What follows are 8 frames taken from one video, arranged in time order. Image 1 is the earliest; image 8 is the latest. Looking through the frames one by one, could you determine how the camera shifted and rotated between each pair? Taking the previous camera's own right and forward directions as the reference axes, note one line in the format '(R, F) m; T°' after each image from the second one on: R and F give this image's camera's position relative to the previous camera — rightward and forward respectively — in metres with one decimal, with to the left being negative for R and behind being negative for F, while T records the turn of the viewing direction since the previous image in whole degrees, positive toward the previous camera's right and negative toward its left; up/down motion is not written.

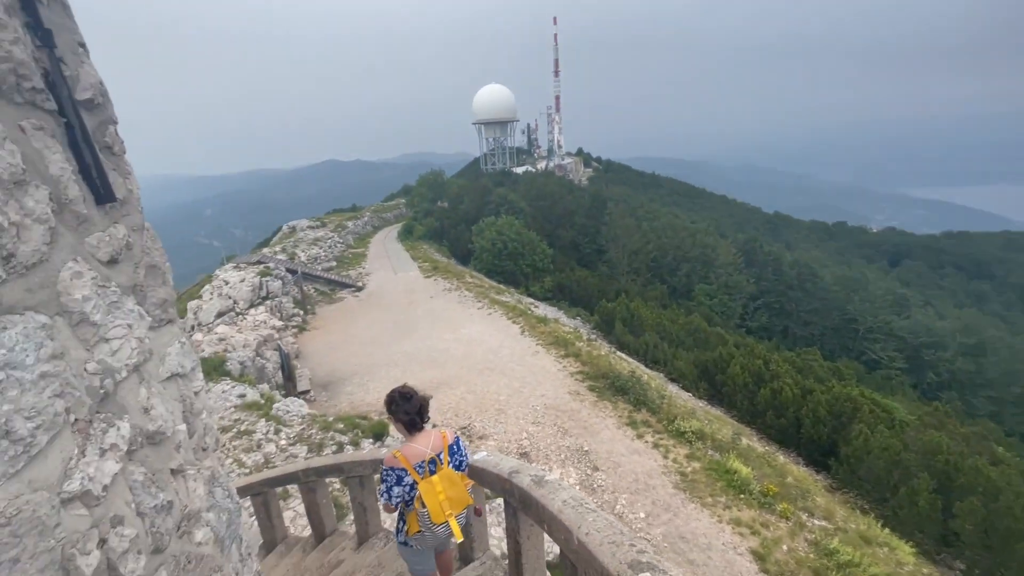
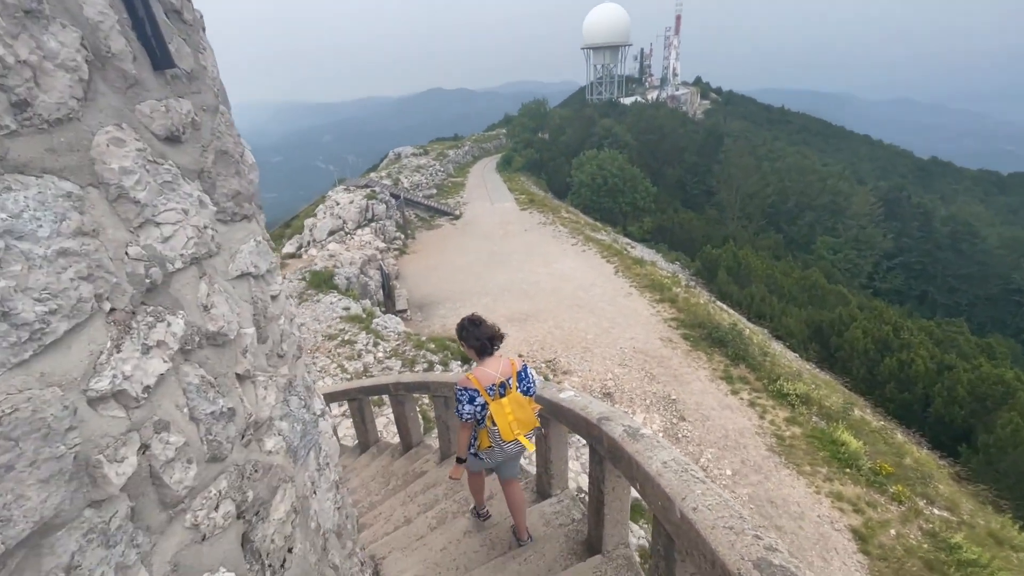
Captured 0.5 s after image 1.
(-0.1, +0.4) m; -11°
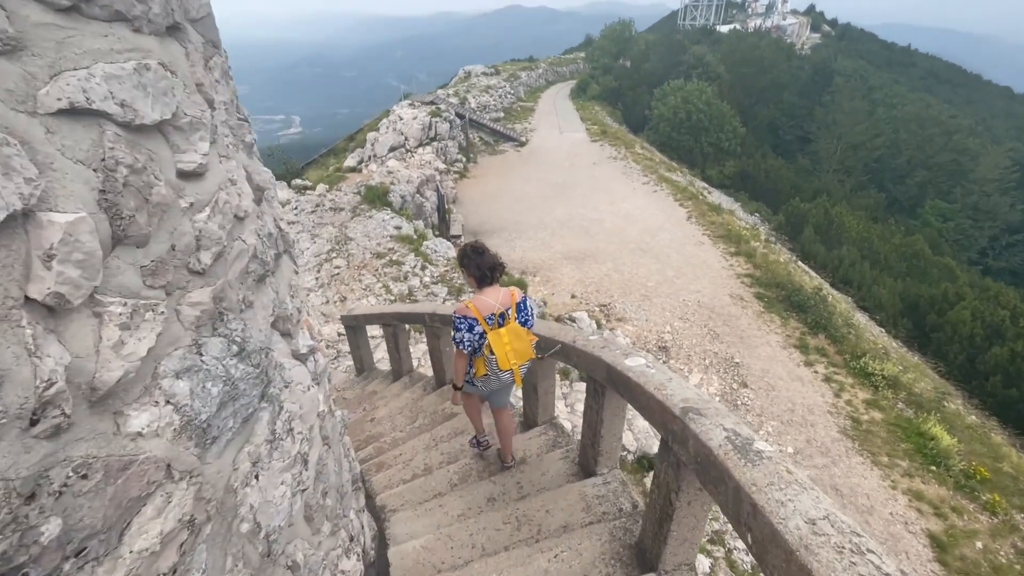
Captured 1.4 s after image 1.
(0.0, +0.9) m; -6°
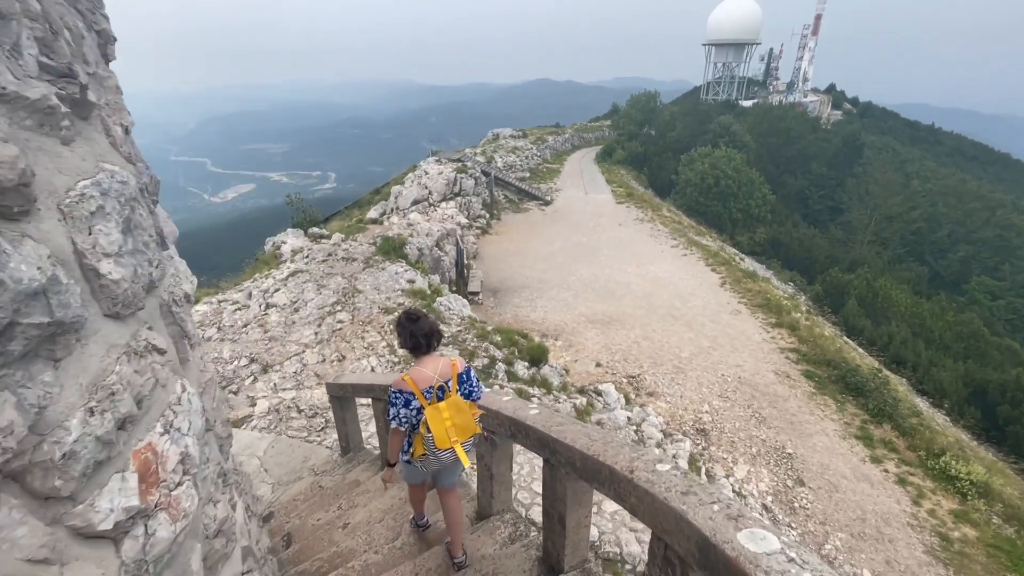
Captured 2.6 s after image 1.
(0.0, +1.1) m; -2°
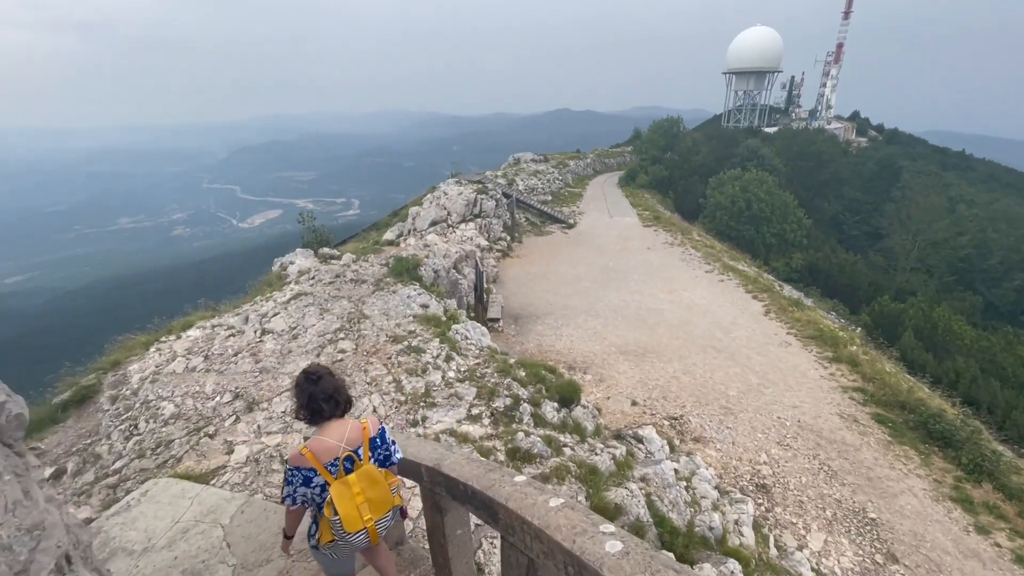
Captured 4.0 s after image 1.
(-0.2, +1.4) m; -2°
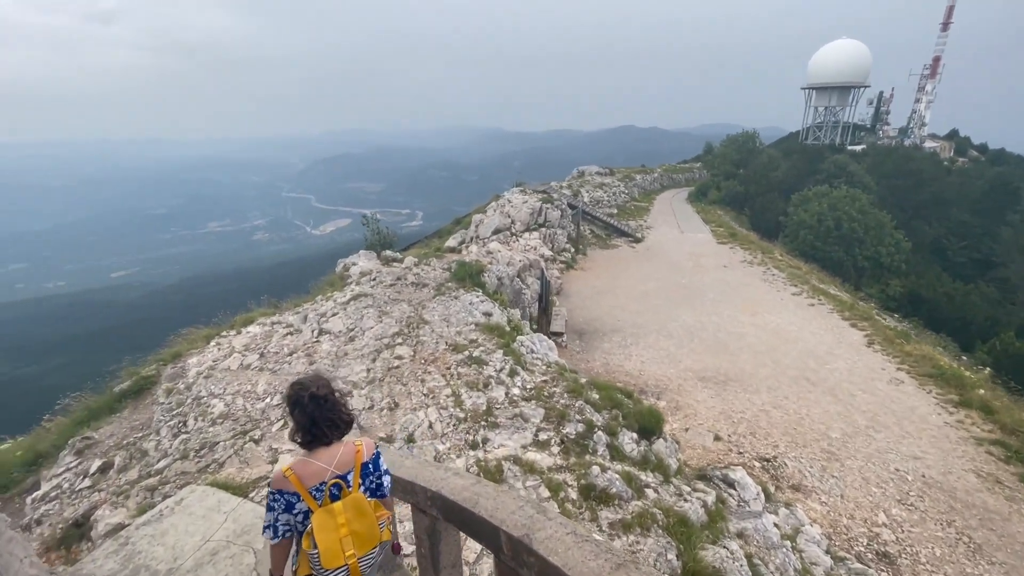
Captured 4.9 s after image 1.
(-0.3, +0.9) m; -7°
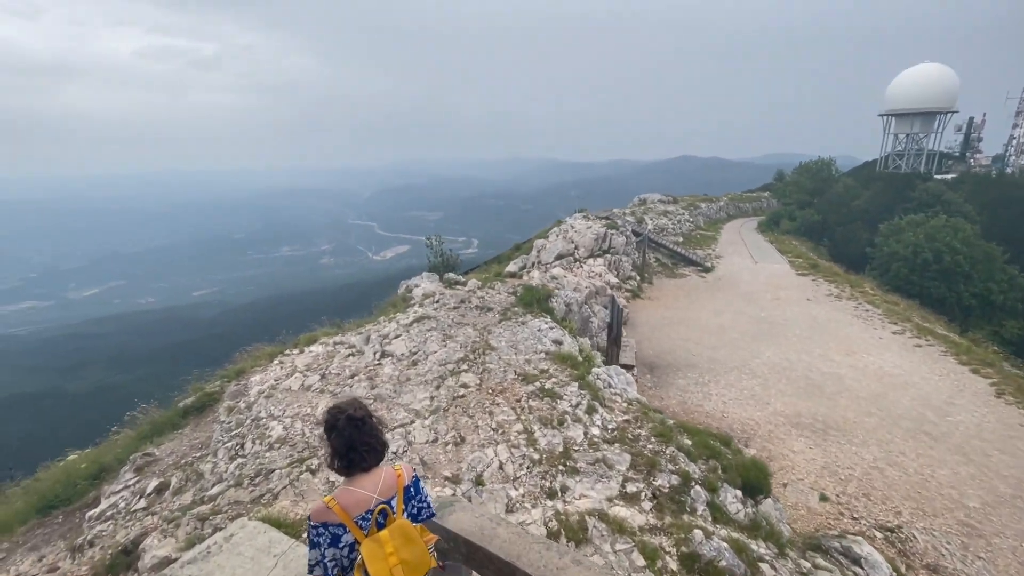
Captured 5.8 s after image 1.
(-0.4, +0.7) m; -6°
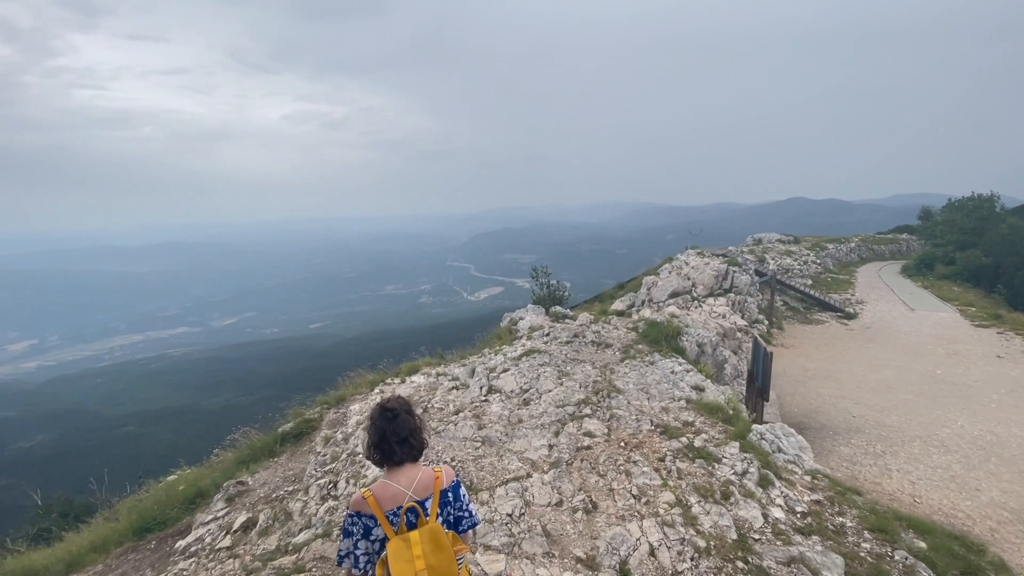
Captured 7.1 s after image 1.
(-0.6, +1.2) m; -11°
